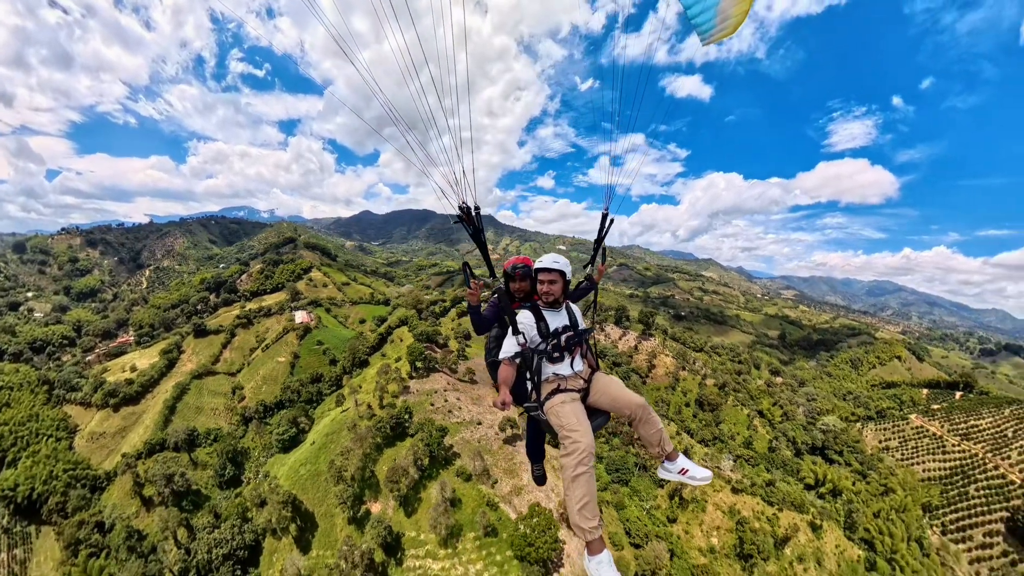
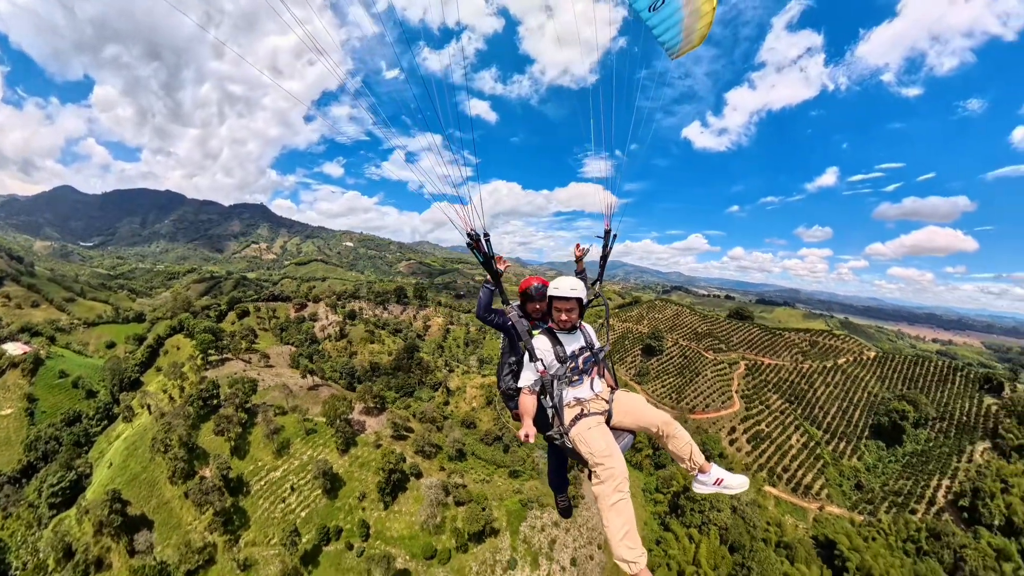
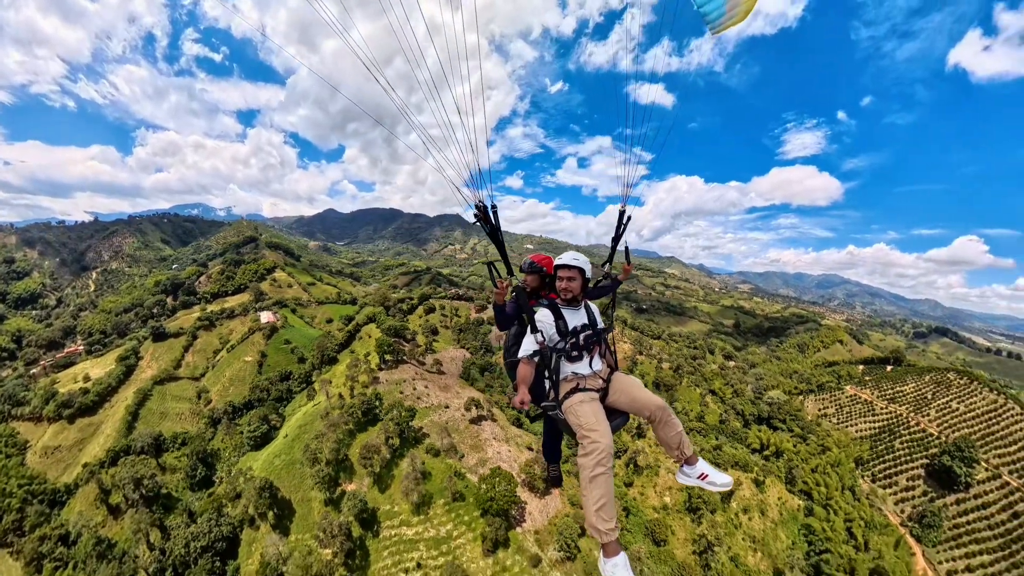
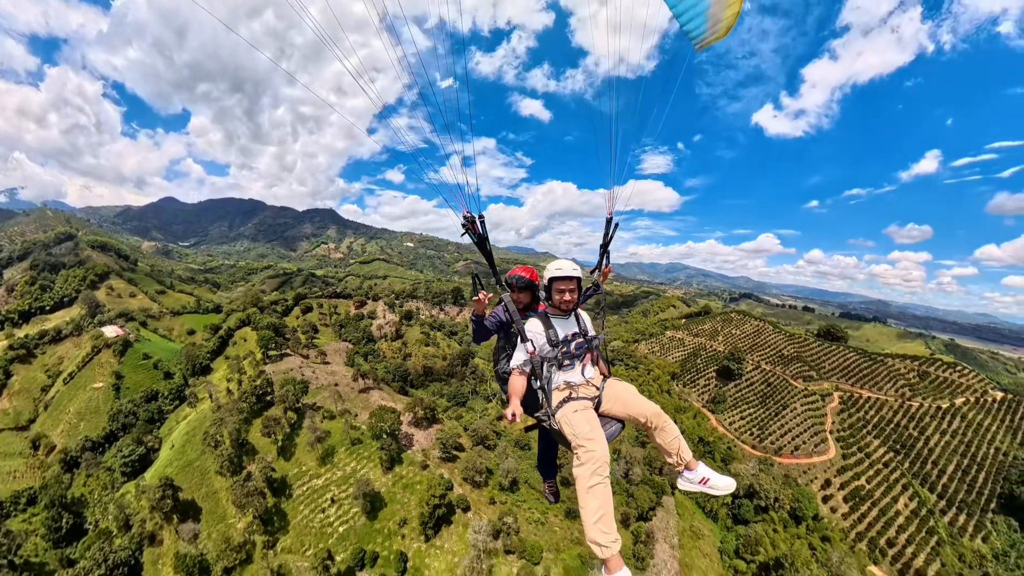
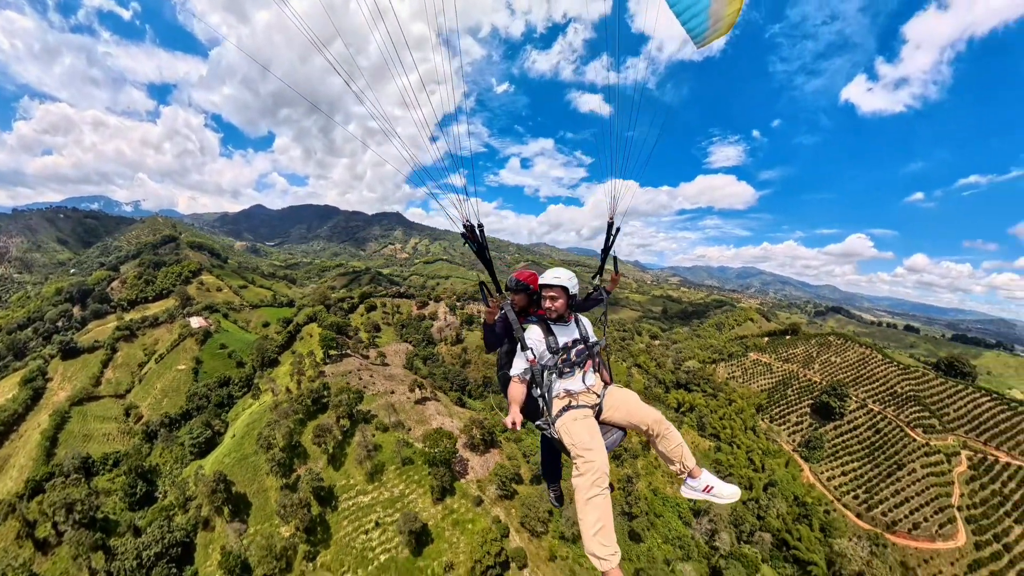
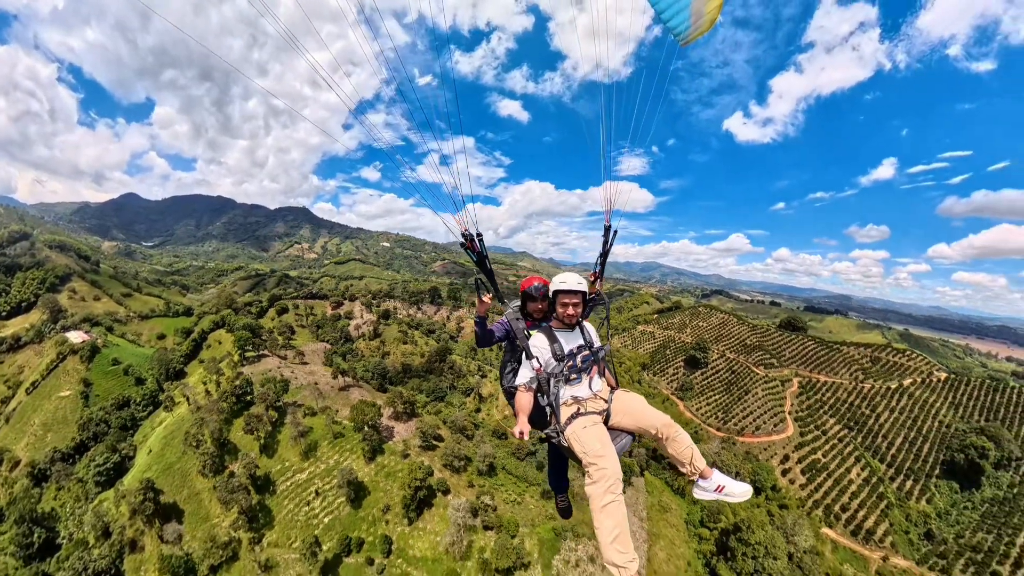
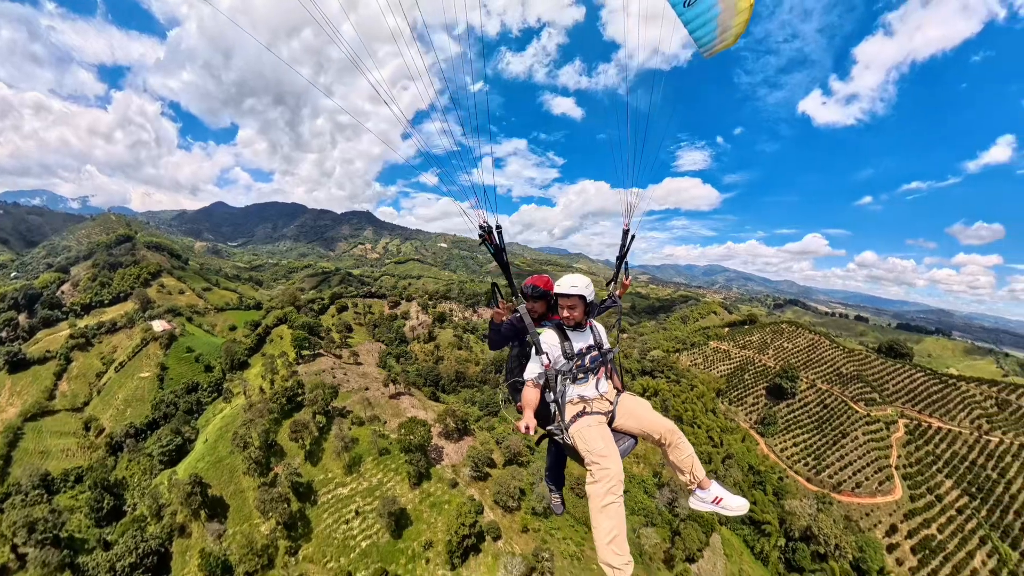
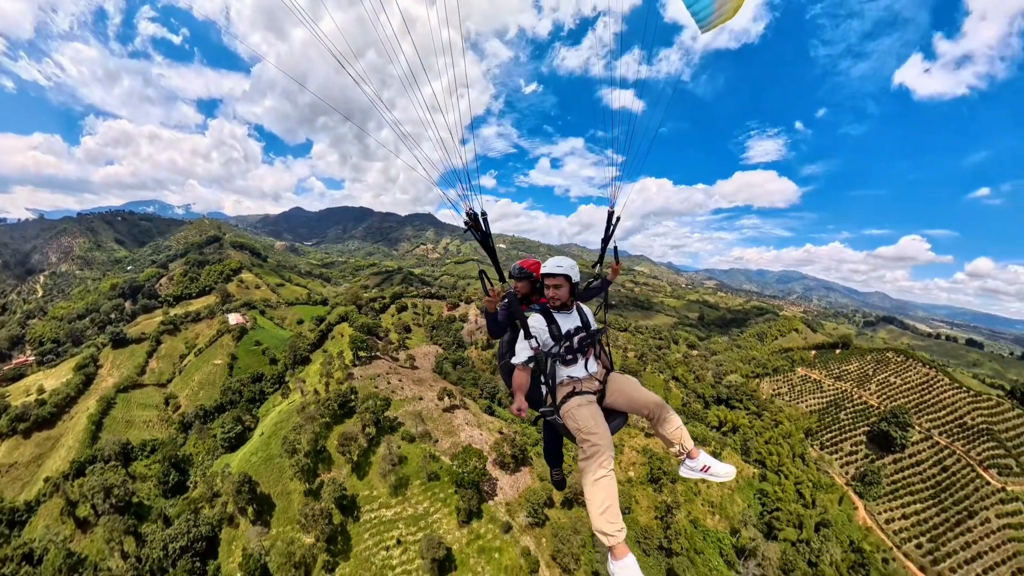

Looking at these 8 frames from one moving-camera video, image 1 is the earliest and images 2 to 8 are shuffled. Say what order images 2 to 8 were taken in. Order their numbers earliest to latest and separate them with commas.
3, 8, 5, 7, 4, 6, 2
